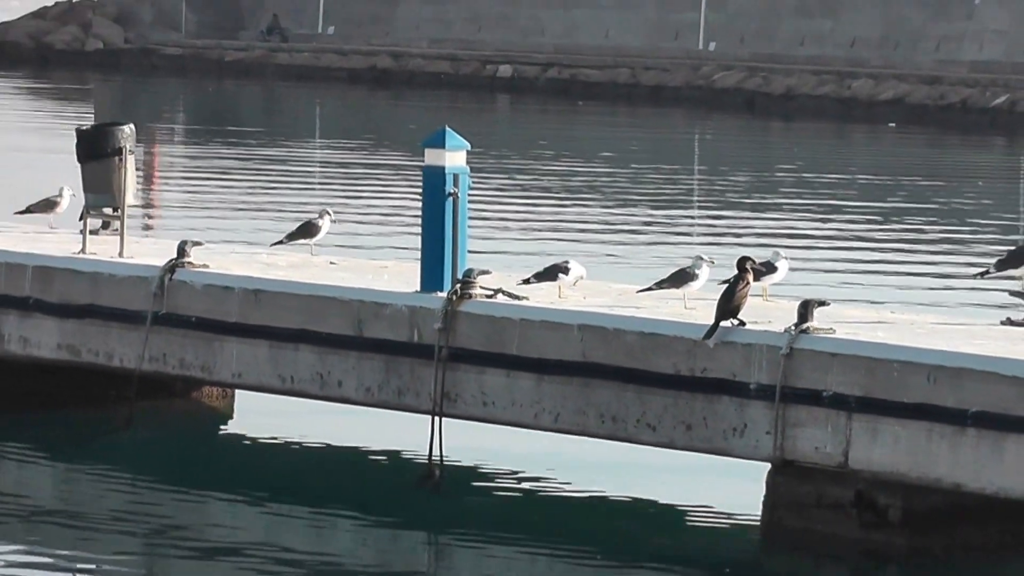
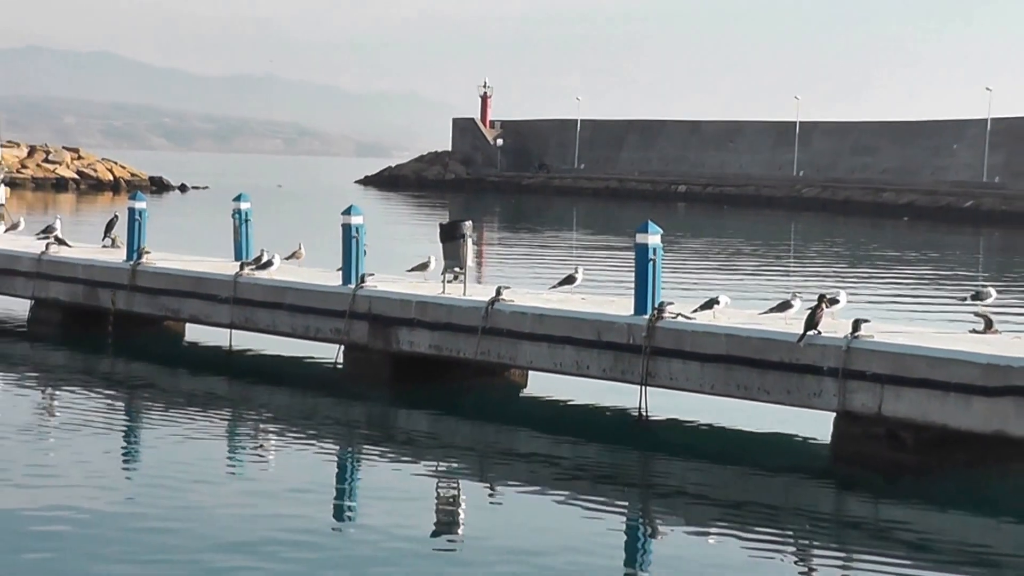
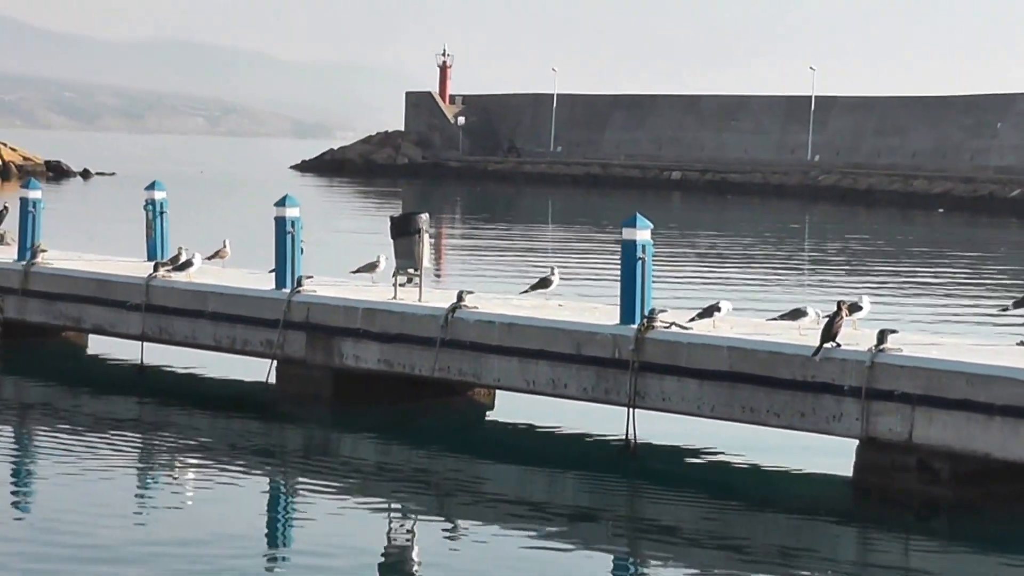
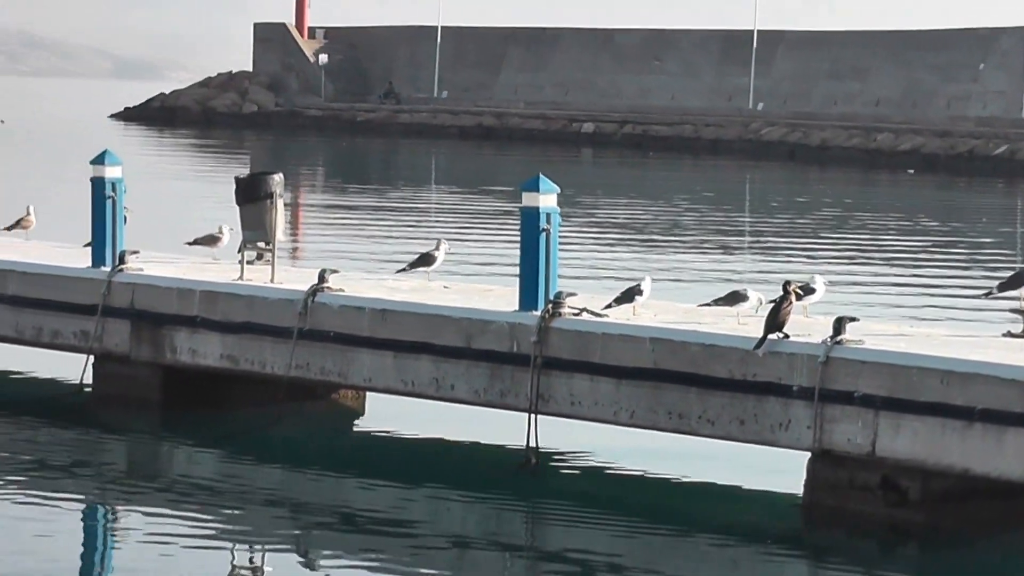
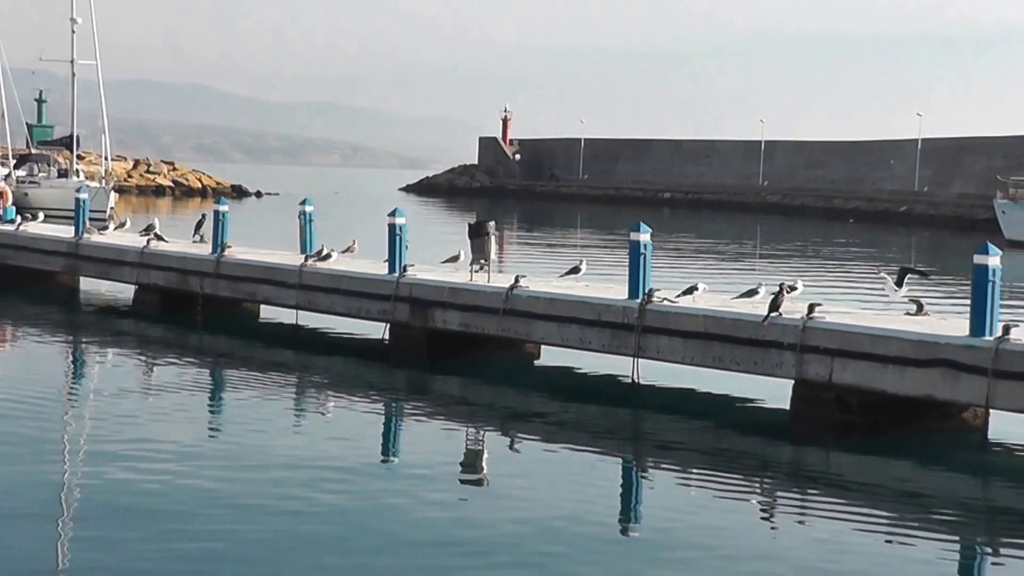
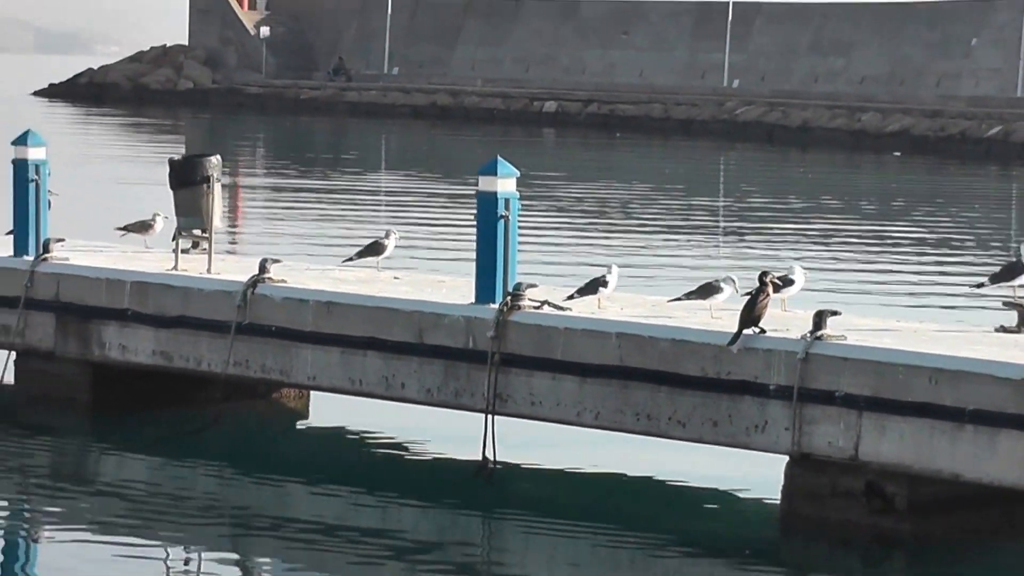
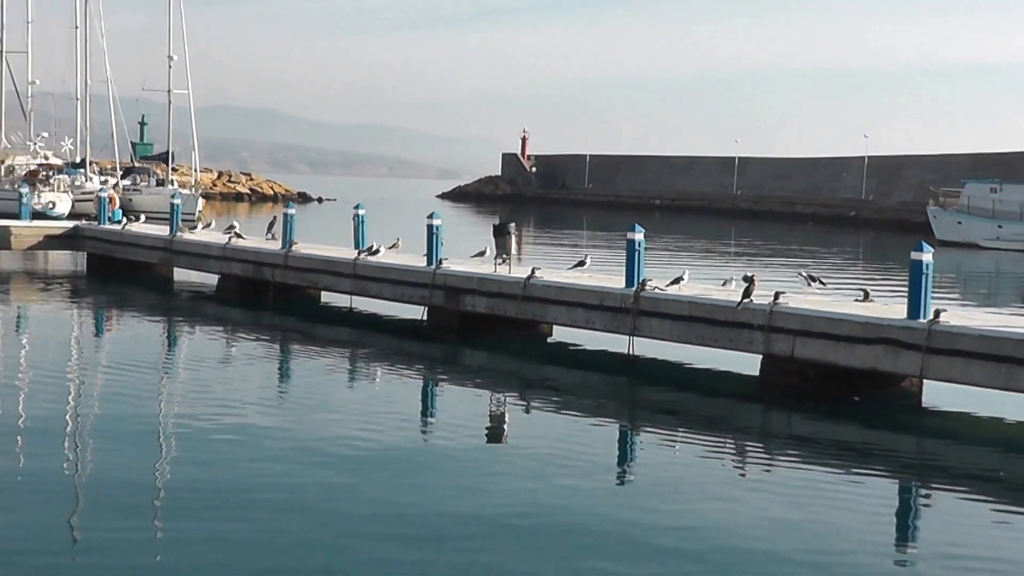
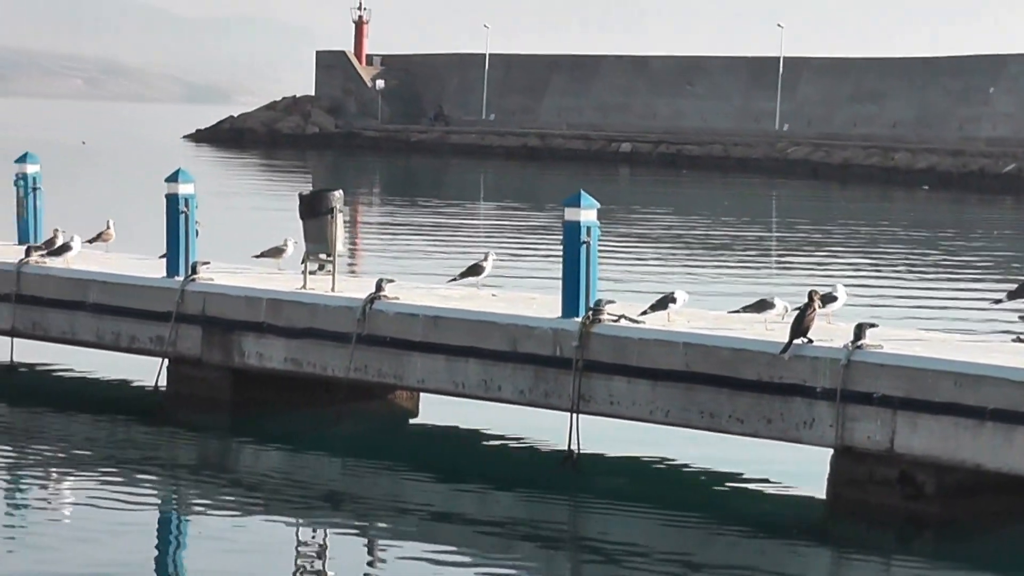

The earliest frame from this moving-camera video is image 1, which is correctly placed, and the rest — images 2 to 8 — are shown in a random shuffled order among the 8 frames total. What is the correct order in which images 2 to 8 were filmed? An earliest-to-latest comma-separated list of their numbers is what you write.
6, 4, 8, 3, 2, 5, 7
